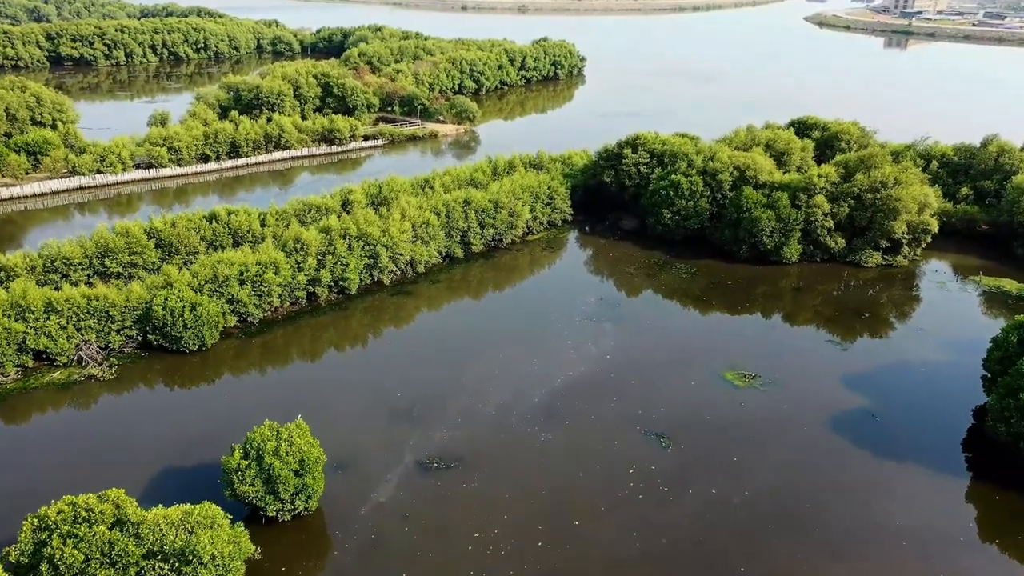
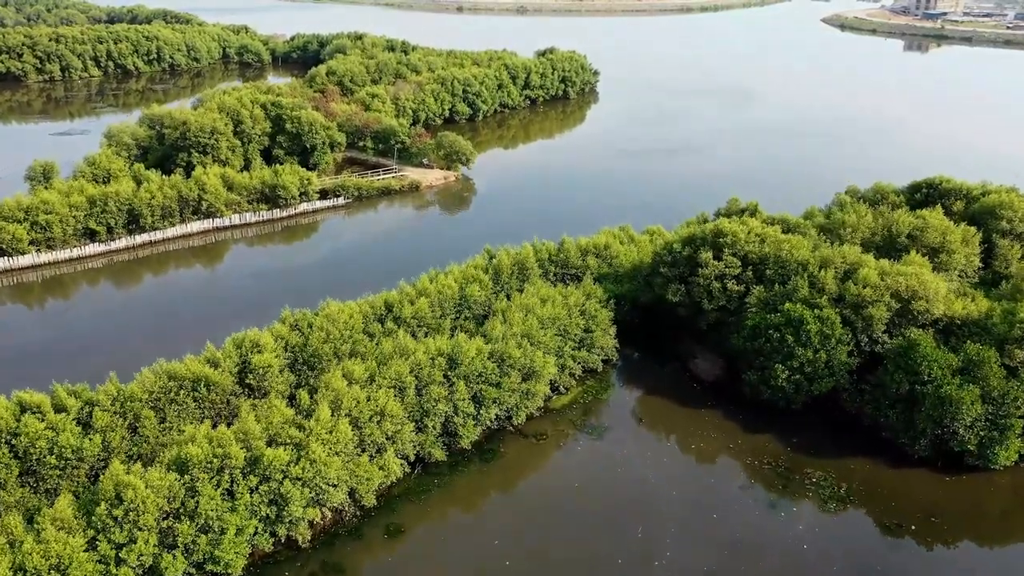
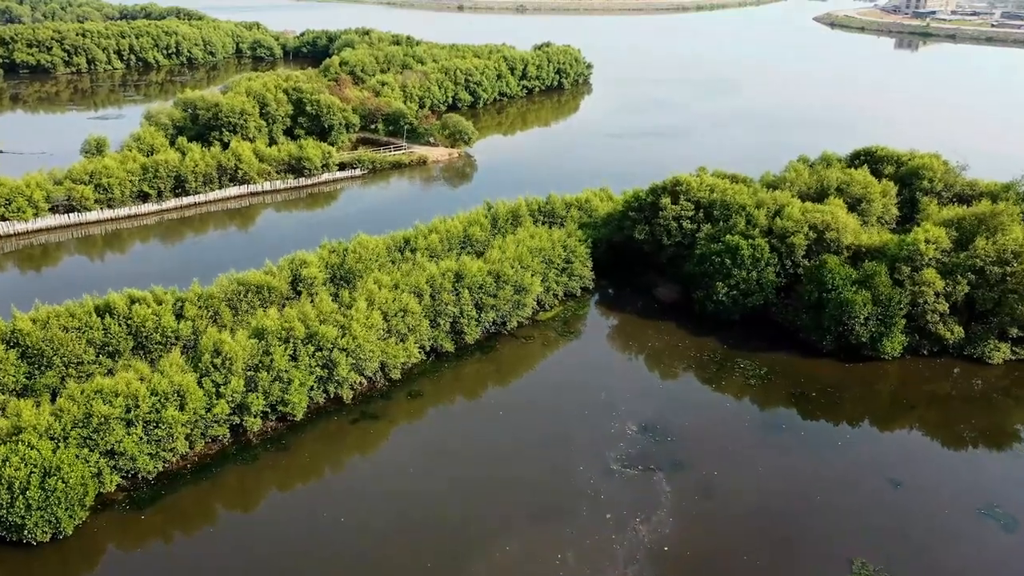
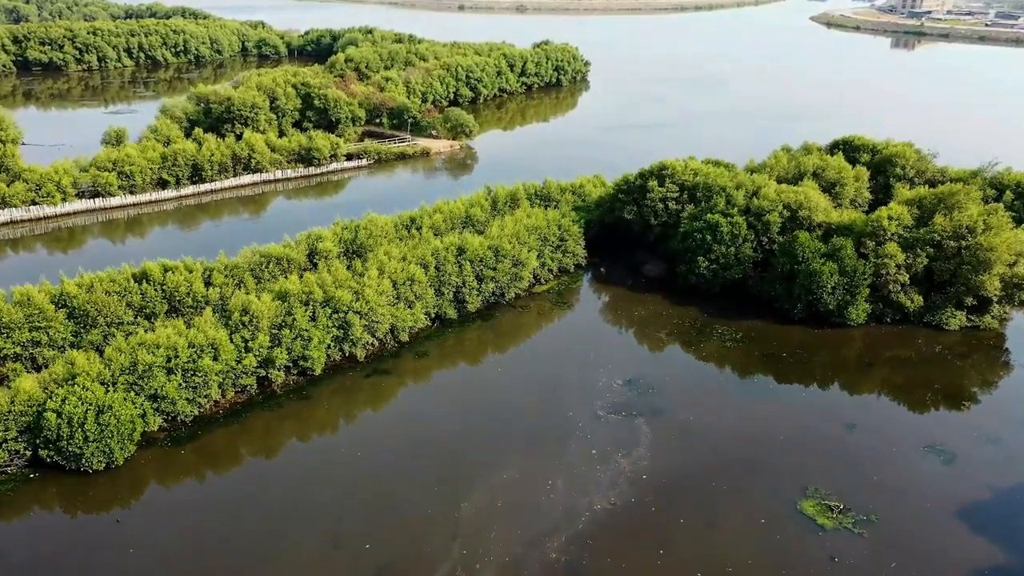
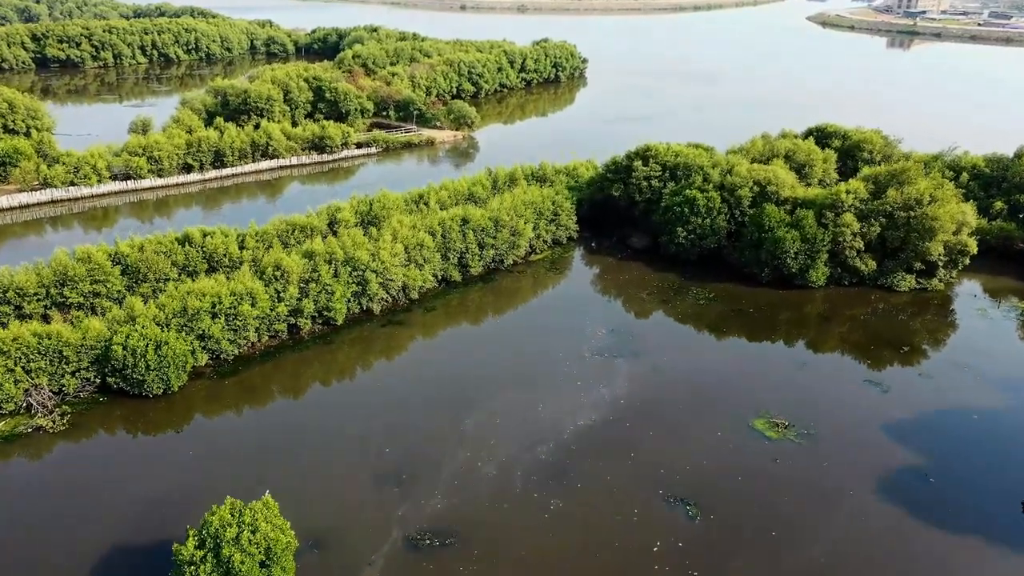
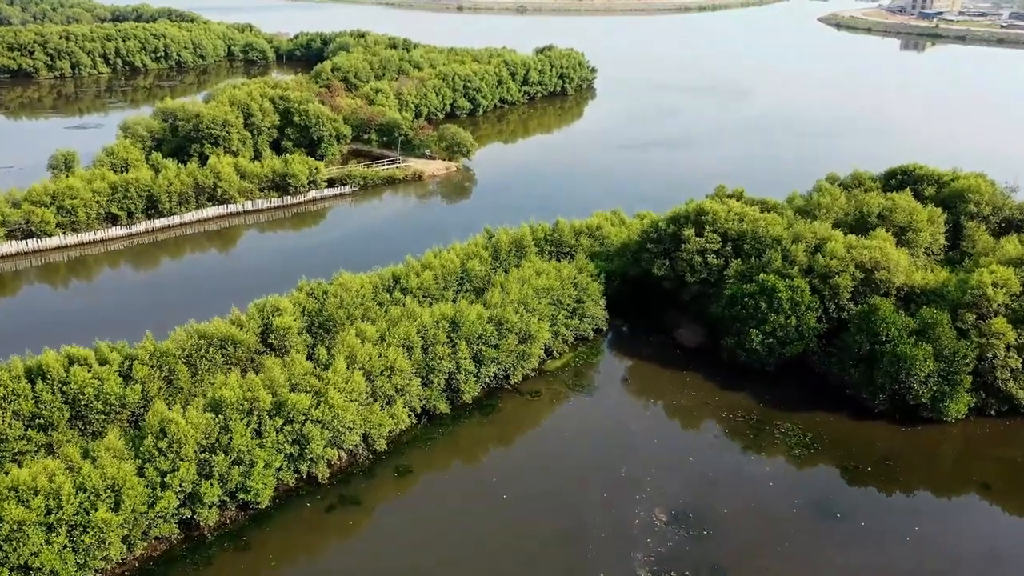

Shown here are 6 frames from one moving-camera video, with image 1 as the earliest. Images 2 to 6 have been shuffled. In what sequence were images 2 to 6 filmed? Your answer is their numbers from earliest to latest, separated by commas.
5, 4, 3, 6, 2
